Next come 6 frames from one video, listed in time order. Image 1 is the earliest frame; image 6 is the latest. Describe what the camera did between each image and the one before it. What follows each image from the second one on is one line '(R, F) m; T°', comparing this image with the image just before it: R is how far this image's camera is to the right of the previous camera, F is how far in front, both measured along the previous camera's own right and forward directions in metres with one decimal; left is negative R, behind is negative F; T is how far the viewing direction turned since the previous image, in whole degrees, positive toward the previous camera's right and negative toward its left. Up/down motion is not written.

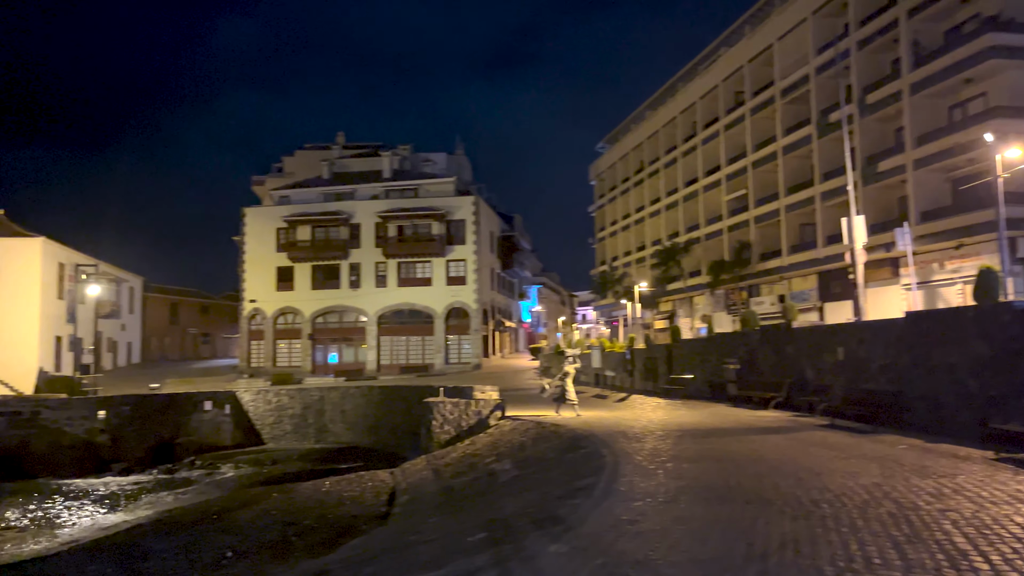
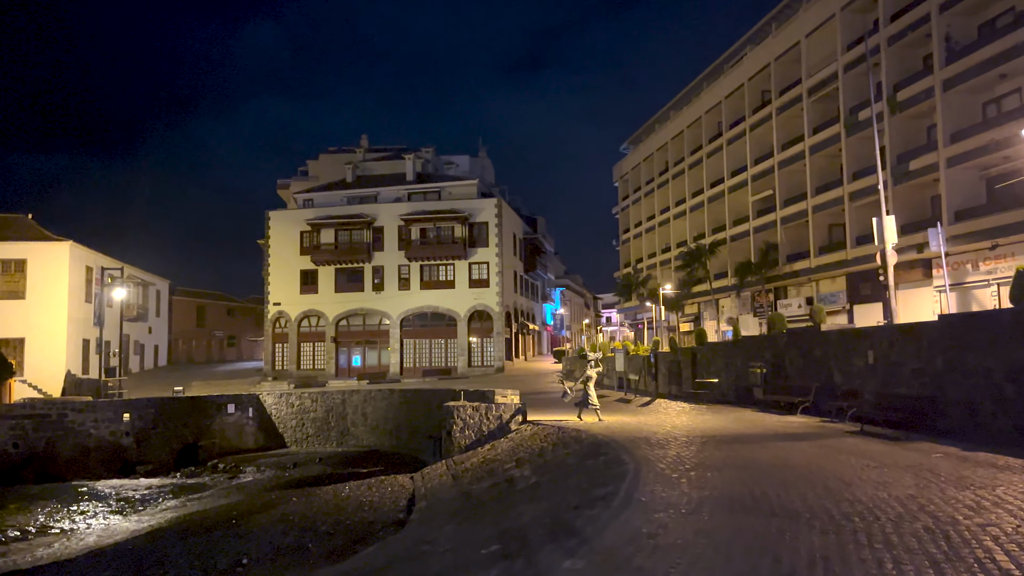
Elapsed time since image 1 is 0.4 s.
(+0.1, +0.3) m; -2°
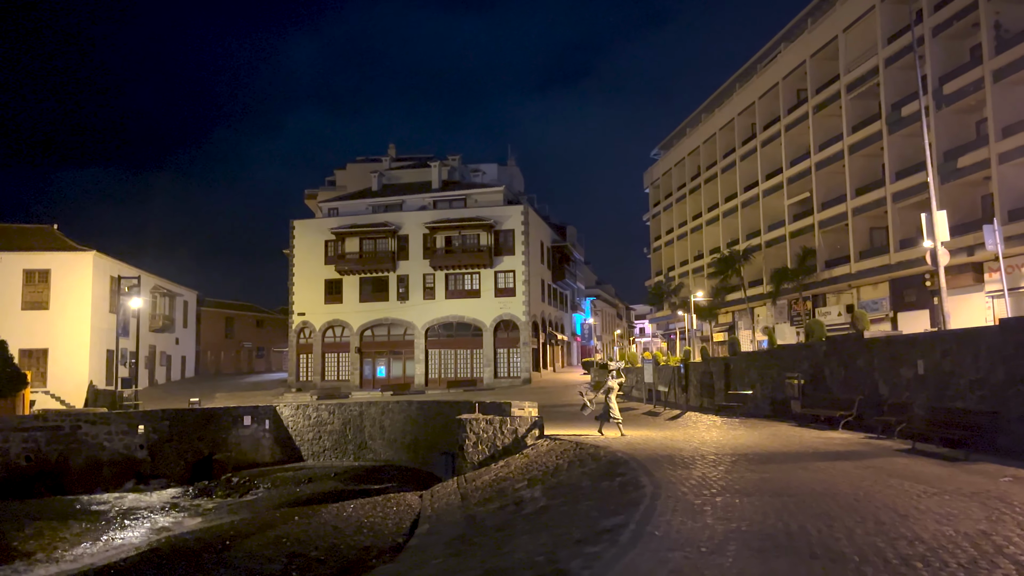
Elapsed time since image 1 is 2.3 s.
(+0.4, +1.2) m; -2°
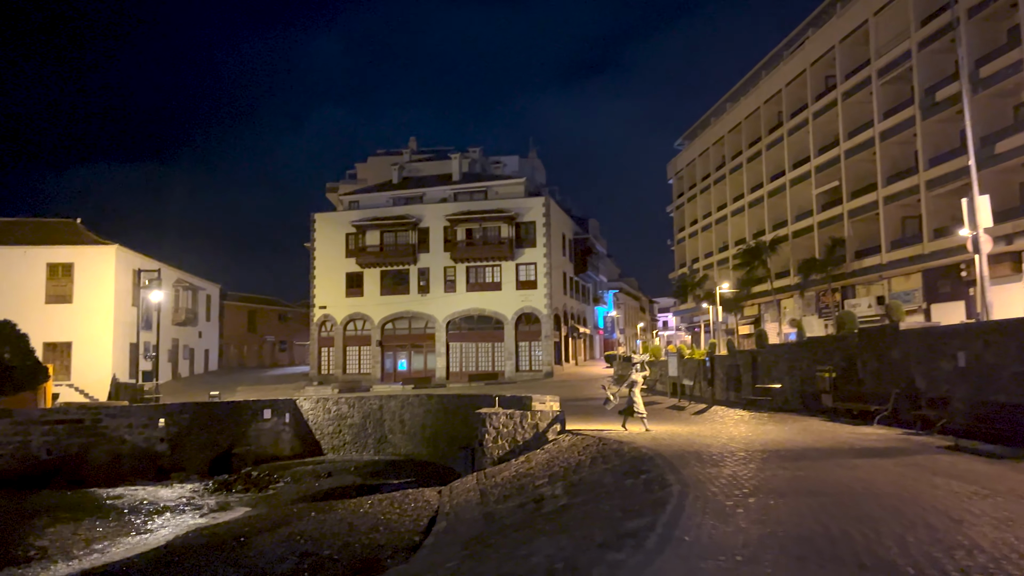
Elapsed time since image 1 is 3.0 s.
(0.0, +0.5) m; -2°
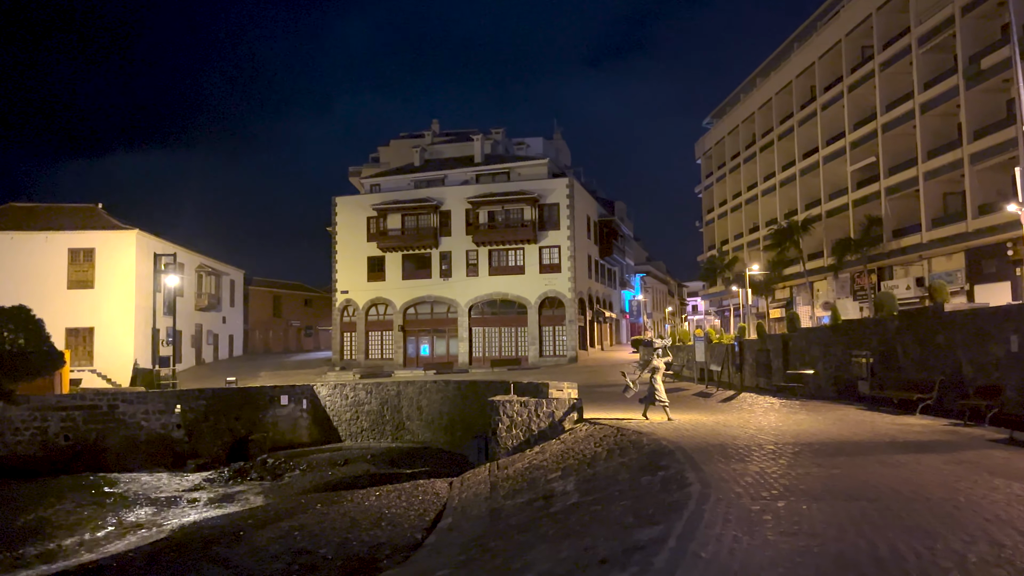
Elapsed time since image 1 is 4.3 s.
(+0.3, +1.0) m; -2°
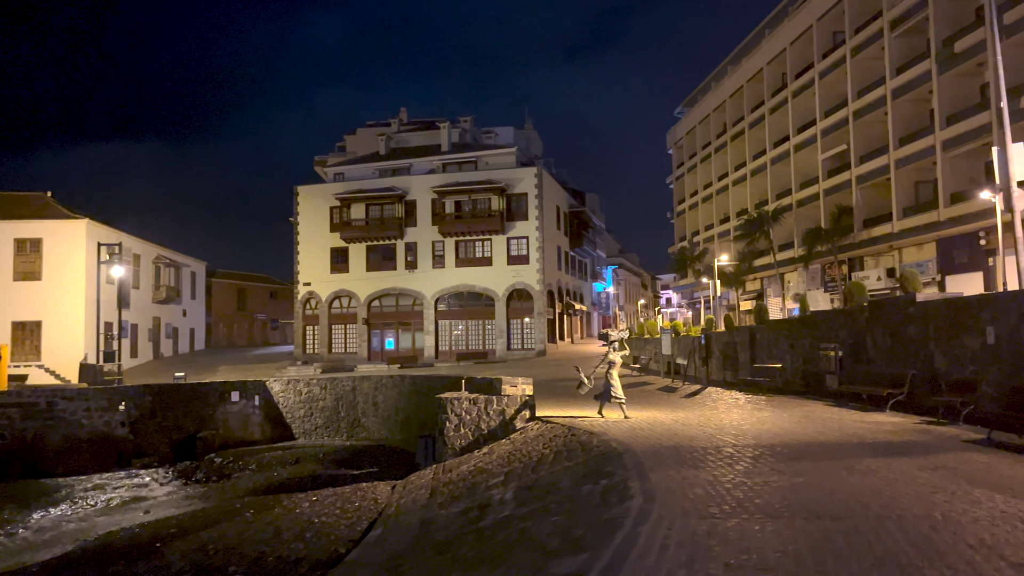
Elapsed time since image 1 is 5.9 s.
(+0.5, +1.1) m; +2°
